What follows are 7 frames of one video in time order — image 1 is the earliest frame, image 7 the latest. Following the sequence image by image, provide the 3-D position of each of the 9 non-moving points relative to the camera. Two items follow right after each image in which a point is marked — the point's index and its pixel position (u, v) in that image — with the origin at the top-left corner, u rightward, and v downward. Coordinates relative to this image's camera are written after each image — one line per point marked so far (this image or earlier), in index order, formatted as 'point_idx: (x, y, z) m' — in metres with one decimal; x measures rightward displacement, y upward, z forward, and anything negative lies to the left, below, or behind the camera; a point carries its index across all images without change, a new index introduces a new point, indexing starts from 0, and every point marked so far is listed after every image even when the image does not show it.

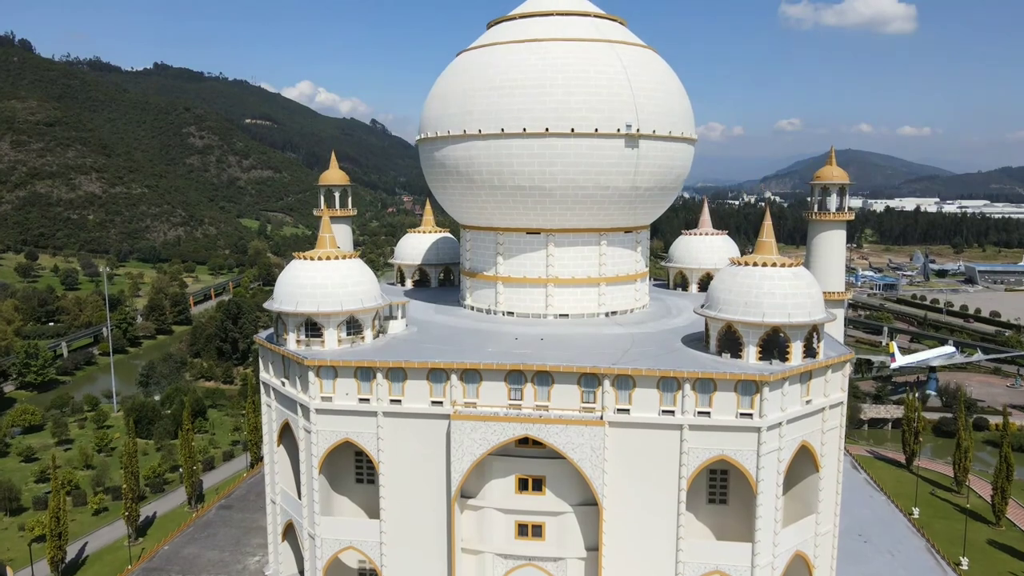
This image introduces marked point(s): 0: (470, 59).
0: (-0.9, +4.6, +14.3) m
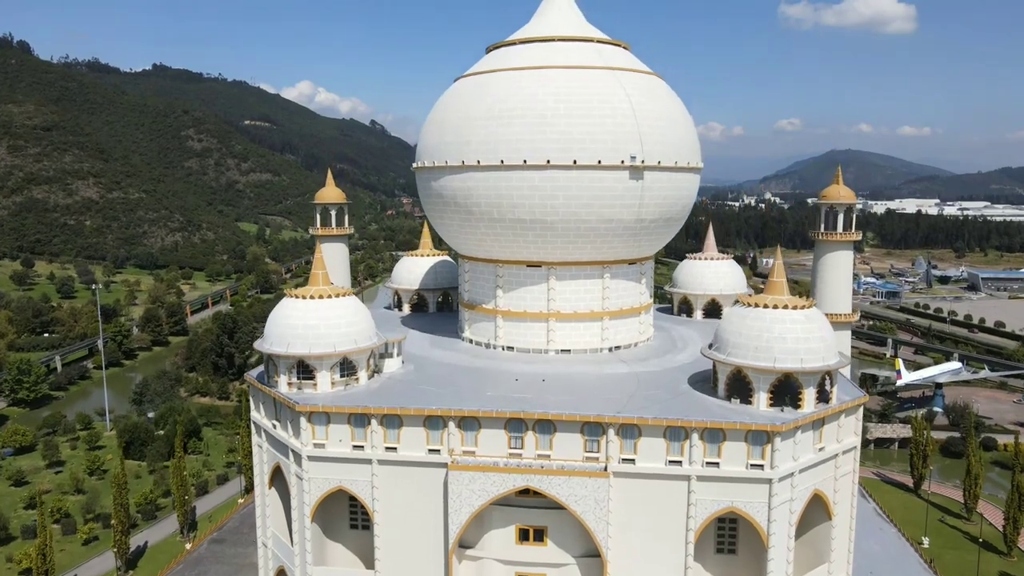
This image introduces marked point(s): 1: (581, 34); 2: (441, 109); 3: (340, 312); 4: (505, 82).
0: (-0.9, +3.9, +13.8) m
1: (+1.4, +5.0, +14.0) m
2: (-1.4, +3.5, +14.0) m
3: (-3.0, -0.4, +12.2) m
4: (-0.2, +3.9, +13.4) m
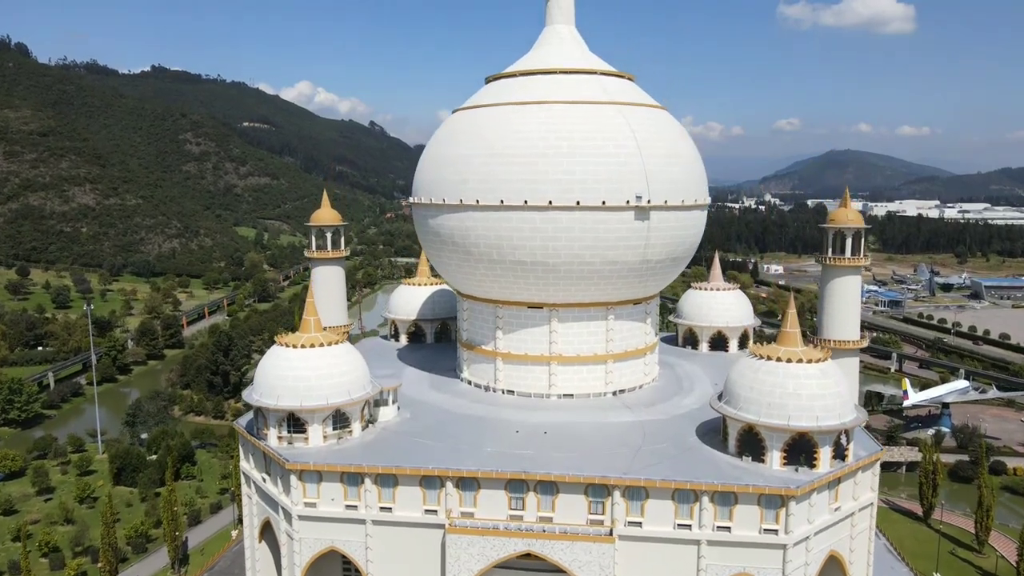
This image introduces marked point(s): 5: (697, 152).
0: (-0.9, +3.1, +13.3) m
1: (+1.4, +4.2, +13.5) m
2: (-1.4, +2.7, +13.5) m
3: (-2.9, -1.2, +11.6) m
4: (-0.2, +3.1, +12.8) m
5: (+3.5, +2.6, +13.7) m
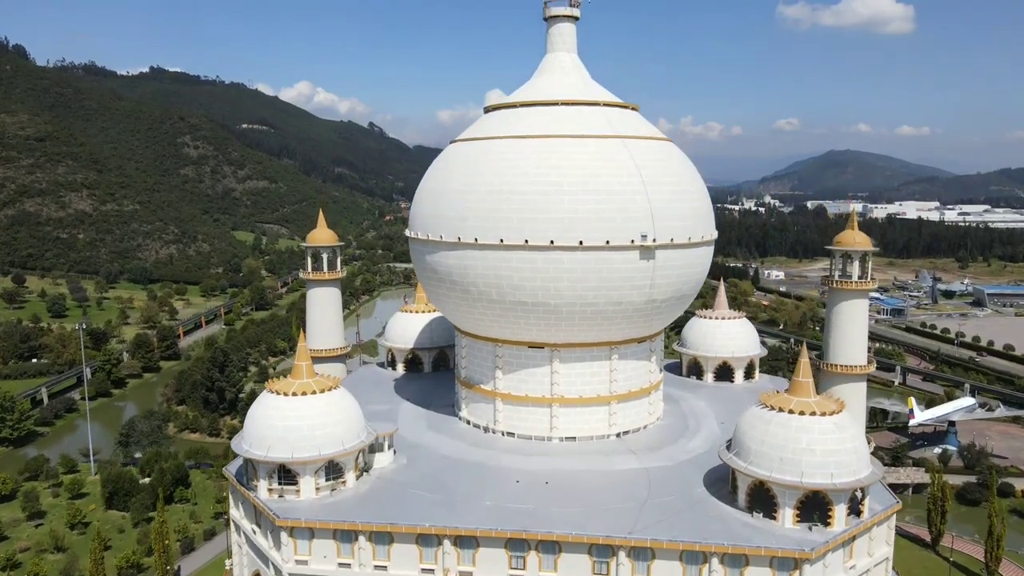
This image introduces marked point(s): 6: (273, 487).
0: (-0.9, +2.4, +12.8) m
1: (+1.4, +3.5, +13.0) m
2: (-1.4, +2.0, +13.0) m
3: (-2.9, -1.9, +11.2) m
4: (-0.2, +2.4, +12.4) m
5: (+3.5, +1.9, +13.2) m
6: (-3.7, -3.0, +11.0) m
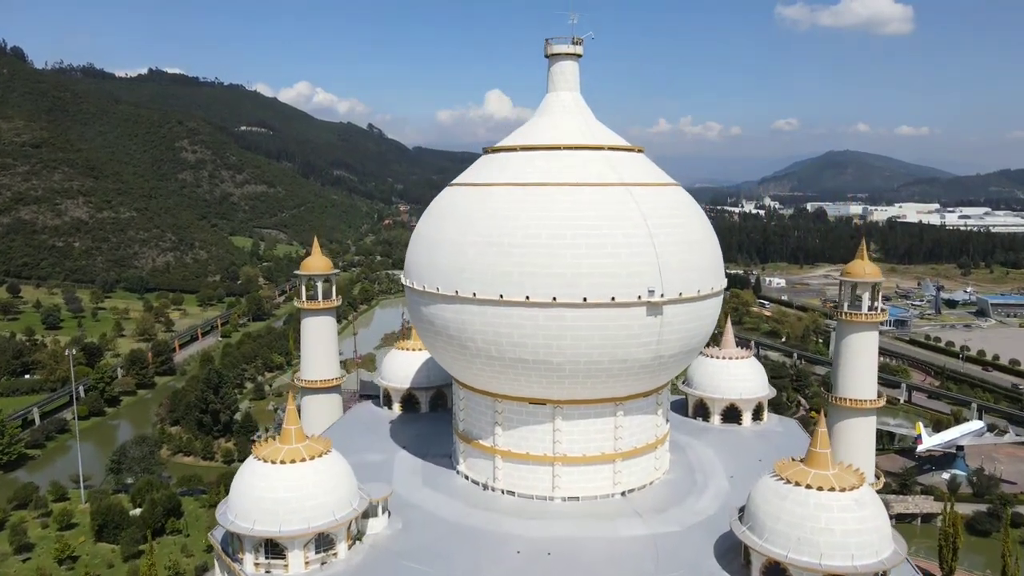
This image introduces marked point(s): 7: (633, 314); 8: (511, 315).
0: (-0.9, +1.5, +12.2) m
1: (+1.4, +2.6, +12.4) m
2: (-1.4, +1.1, +12.4) m
3: (-2.9, -2.8, +10.6) m
4: (-0.2, +1.5, +11.8) m
5: (+3.5, +1.0, +12.6) m
6: (-3.7, -4.0, +10.4) m
7: (+1.9, -0.4, +11.1) m
8: (0.0, -0.4, +11.1) m
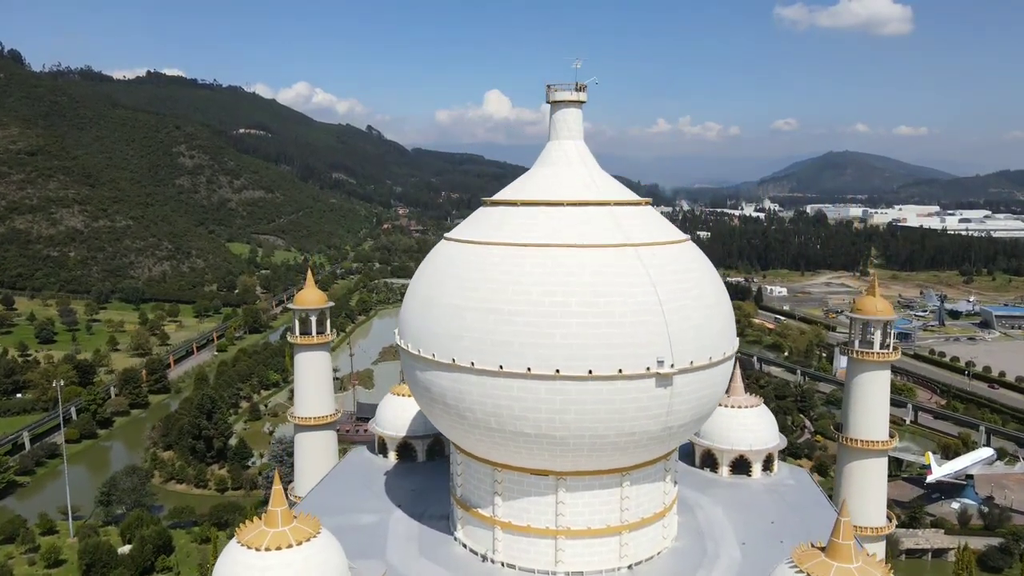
0: (-0.9, +0.5, +11.6) m
1: (+1.4, +1.5, +11.8) m
2: (-1.4, +0.1, +11.8) m
3: (-2.9, -3.8, +9.9) m
4: (-0.2, +0.4, +11.1) m
5: (+3.5, 0.0, +12.0) m
6: (-3.7, -5.0, +9.7) m
7: (+1.9, -1.4, +10.5) m
8: (0.0, -1.4, +10.5) m
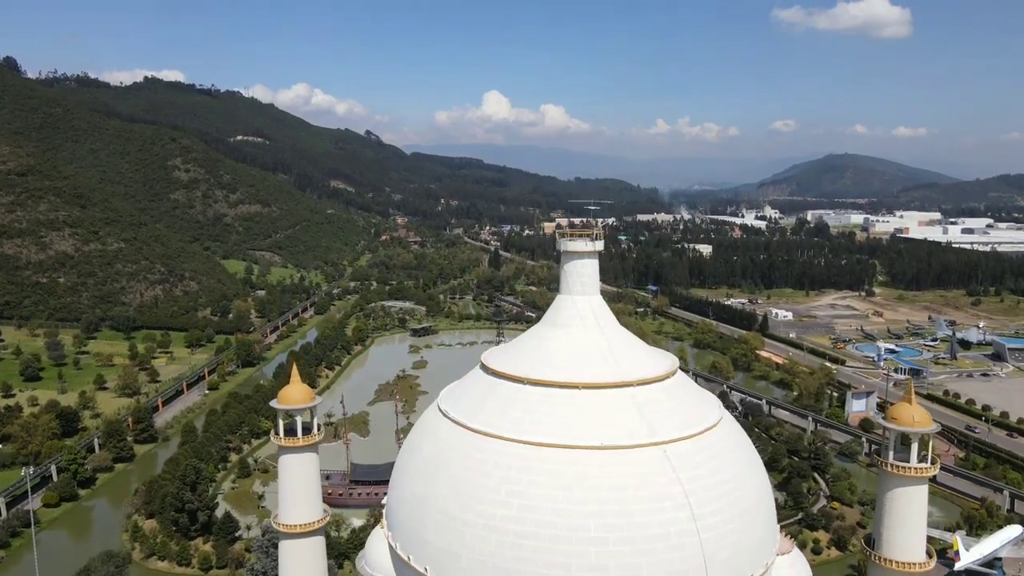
0: (-0.8, -2.2, +9.9) m
1: (+1.4, -1.1, +10.1) m
2: (-1.3, -2.6, +10.1) m
3: (-2.9, -6.5, +8.2) m
4: (-0.1, -2.2, +9.4) m
5: (+3.6, -2.7, +10.3) m
6: (-3.6, -7.7, +8.0) m
7: (+2.0, -4.1, +8.8) m
8: (+0.1, -4.1, +8.8) m
